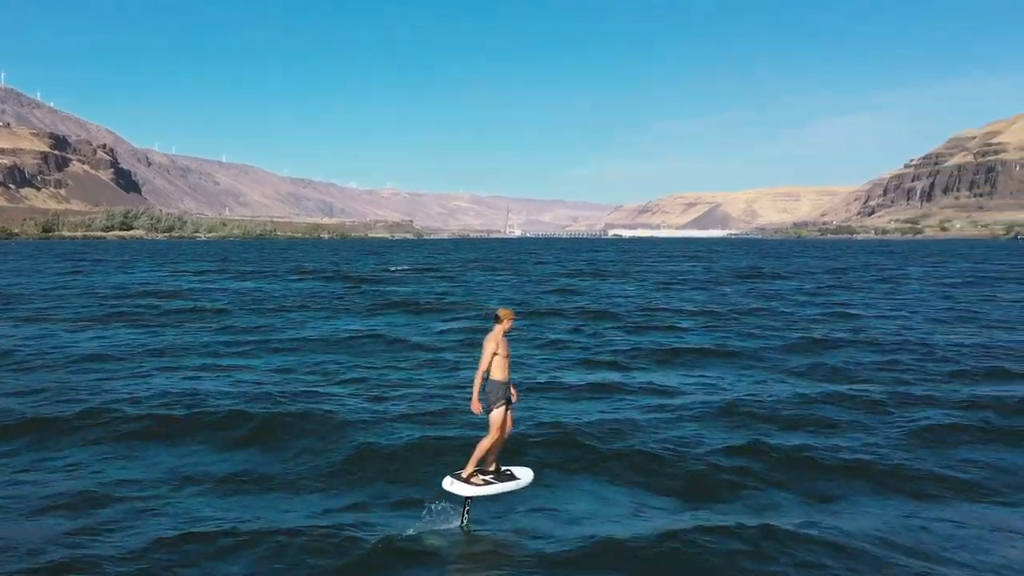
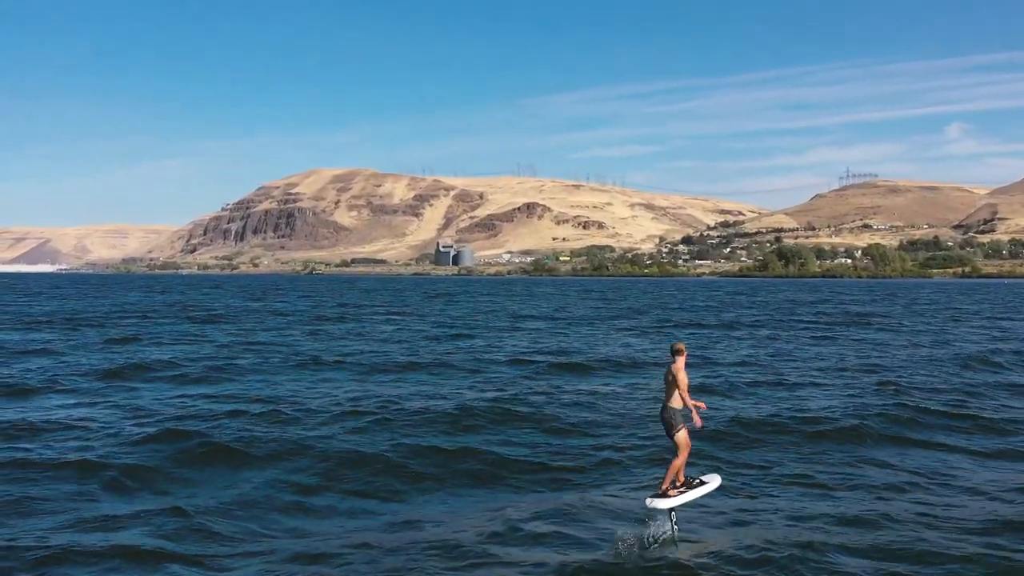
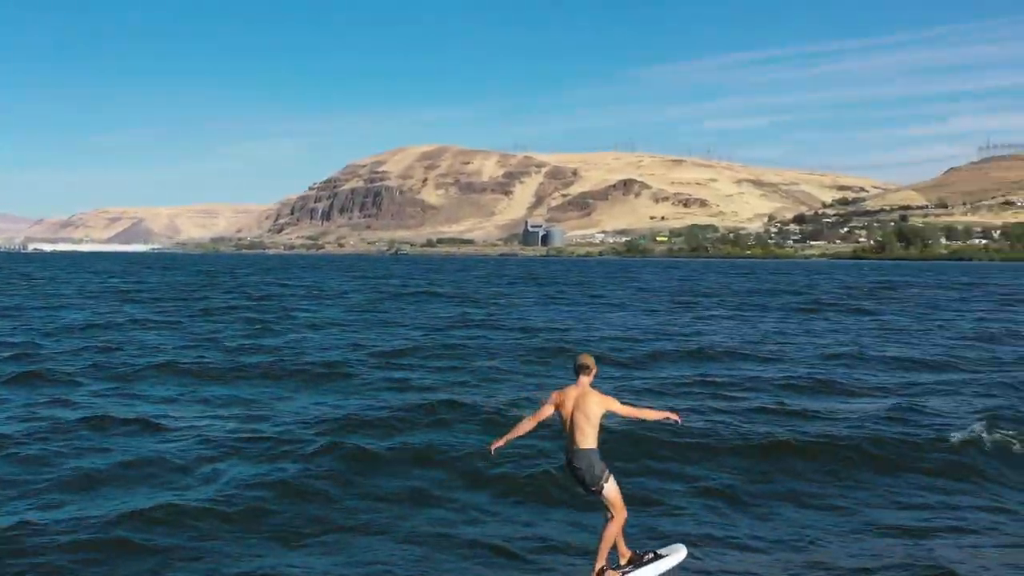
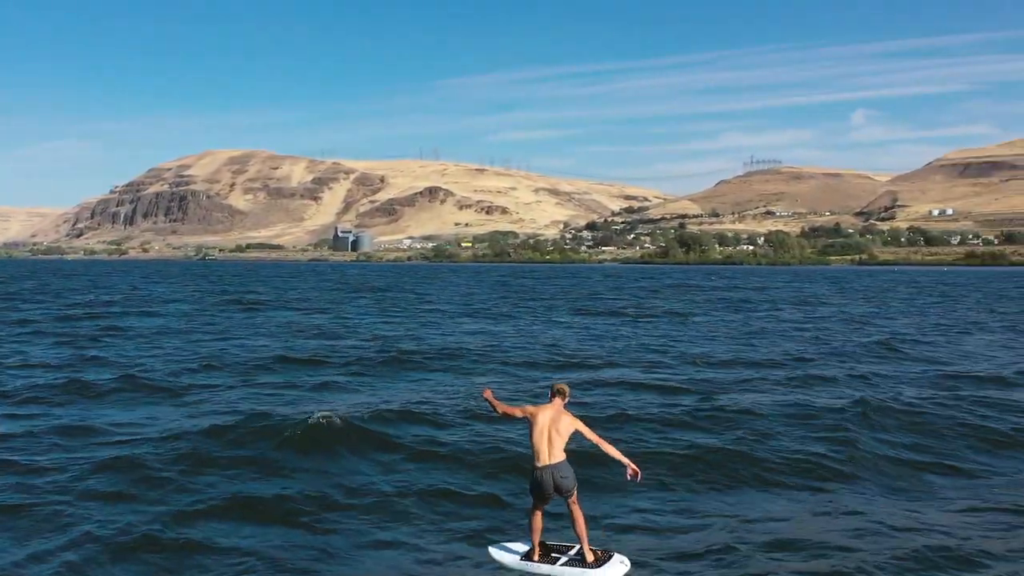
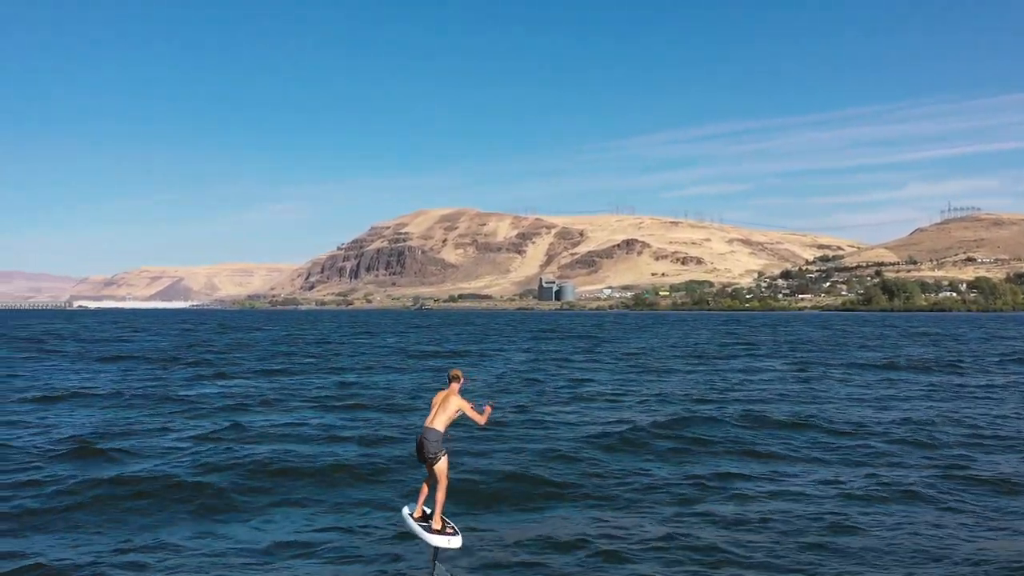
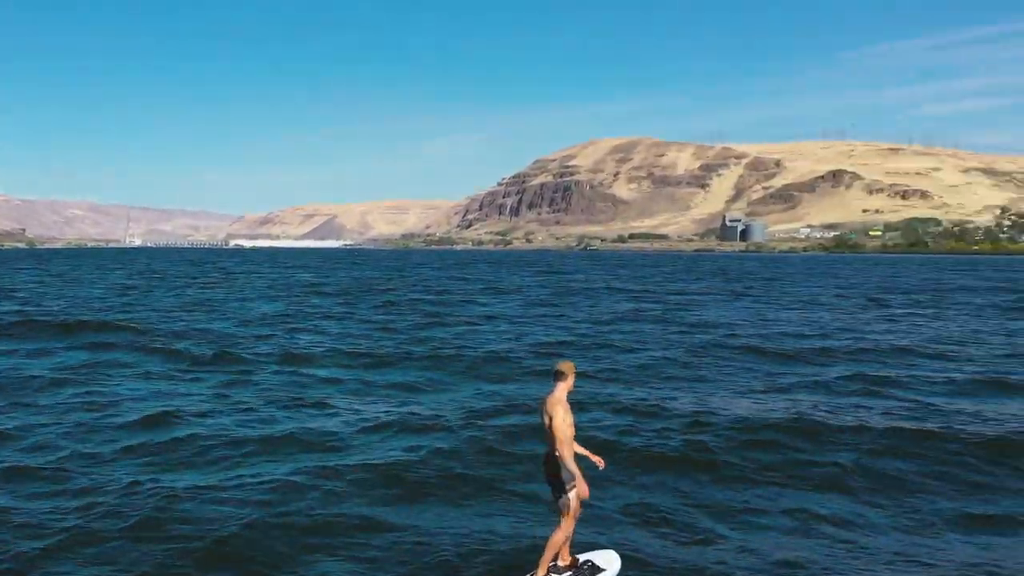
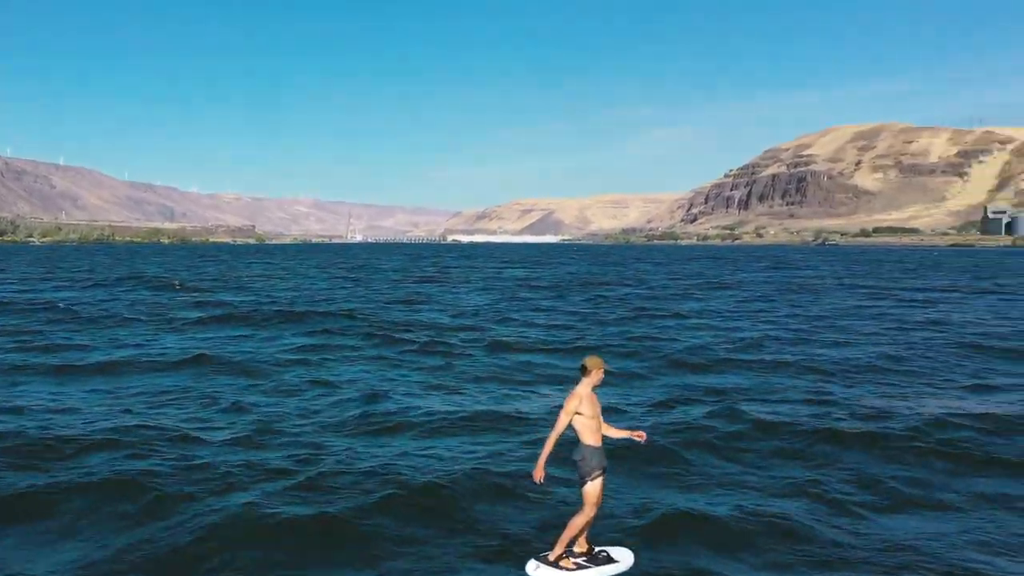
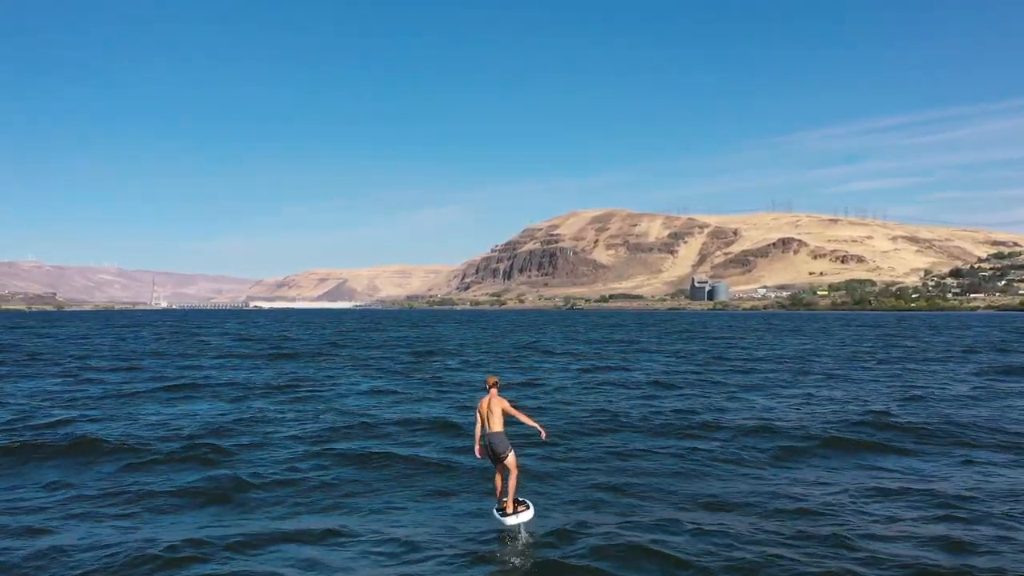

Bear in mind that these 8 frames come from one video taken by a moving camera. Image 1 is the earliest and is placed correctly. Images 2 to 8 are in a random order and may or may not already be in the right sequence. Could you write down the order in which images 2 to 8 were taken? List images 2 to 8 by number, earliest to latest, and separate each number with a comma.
7, 6, 3, 4, 2, 5, 8
